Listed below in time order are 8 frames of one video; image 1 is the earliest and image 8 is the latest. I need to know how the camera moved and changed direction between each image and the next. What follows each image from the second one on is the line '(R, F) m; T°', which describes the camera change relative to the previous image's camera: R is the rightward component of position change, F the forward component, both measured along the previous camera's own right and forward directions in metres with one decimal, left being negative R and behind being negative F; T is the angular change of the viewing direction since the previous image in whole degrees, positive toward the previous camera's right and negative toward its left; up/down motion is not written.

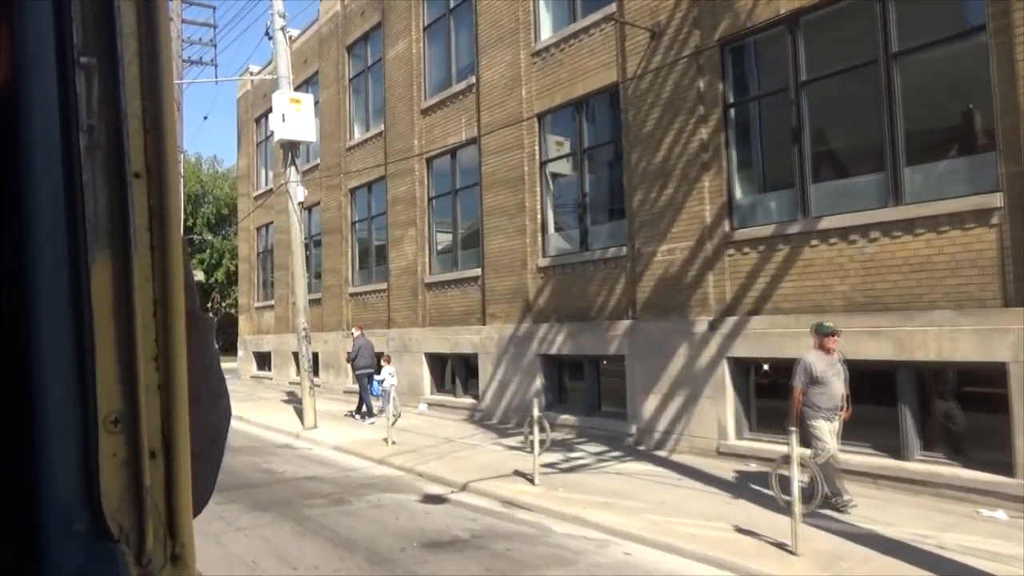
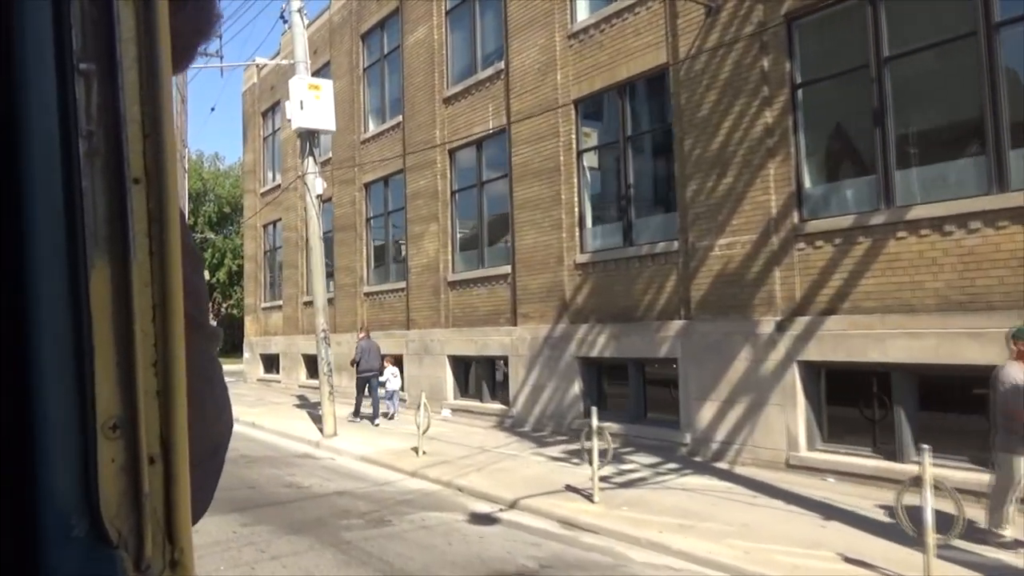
(-0.6, +1.0) m; 0°
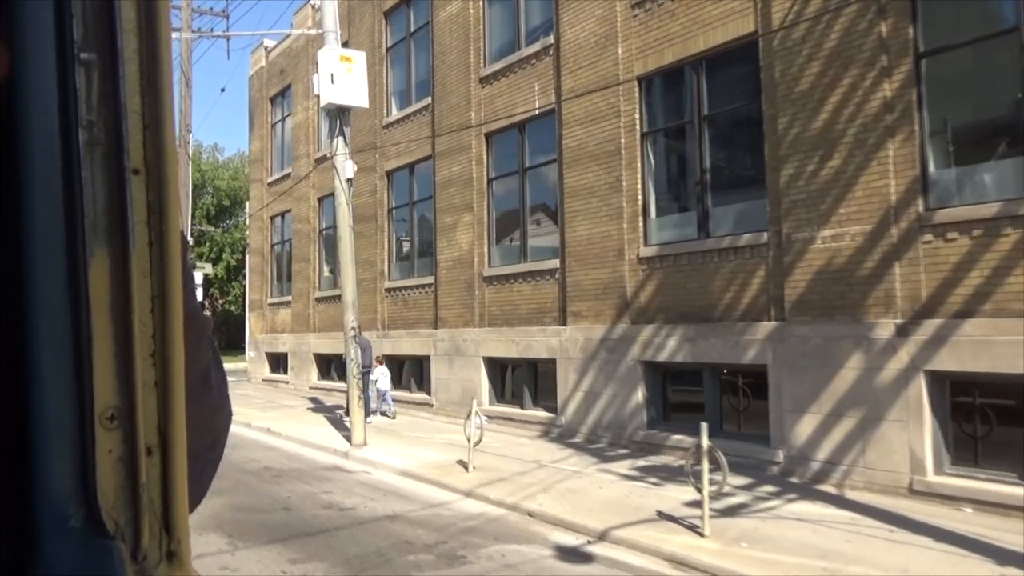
(-0.9, +1.4) m; +1°
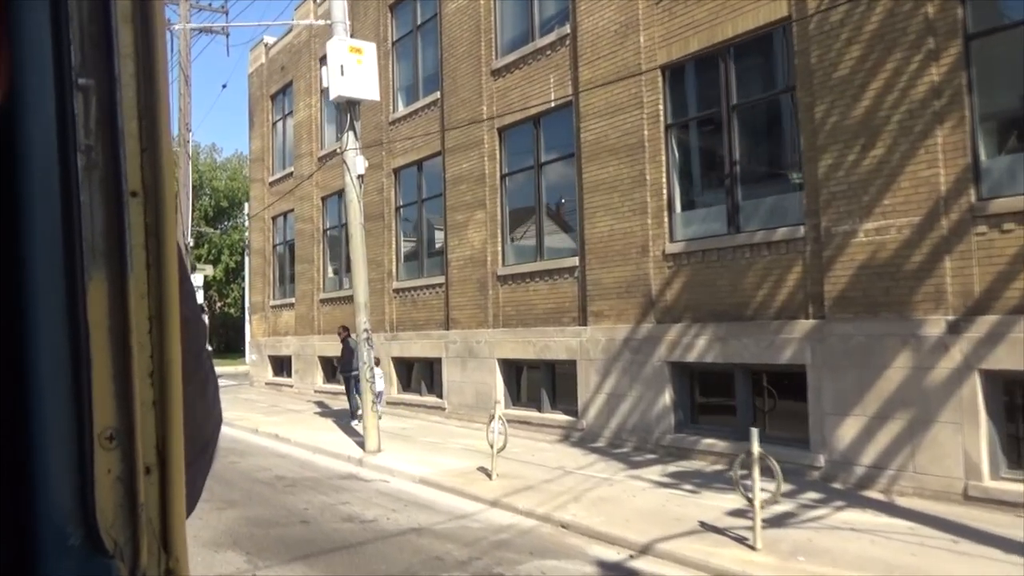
(-0.3, +0.5) m; 0°
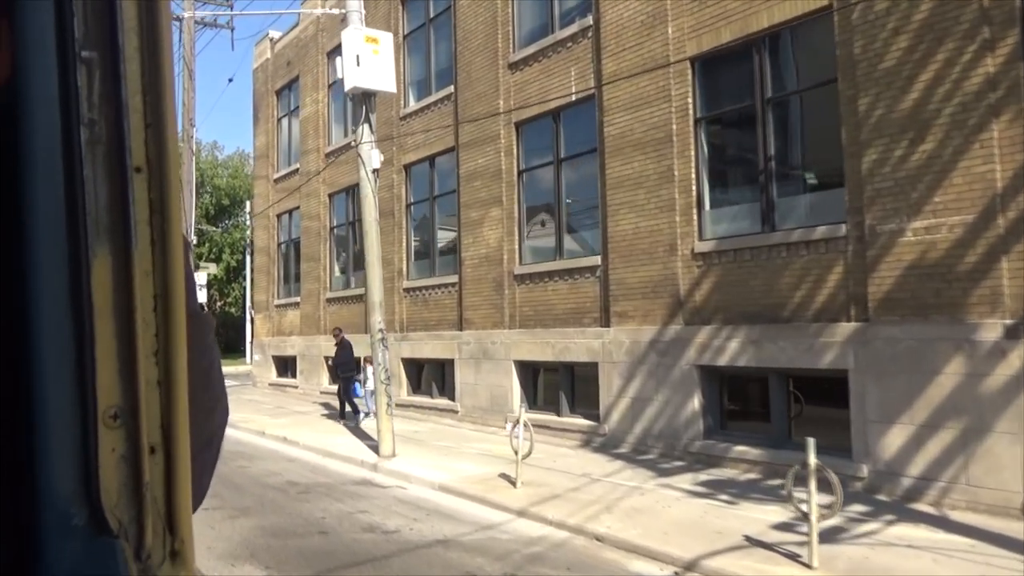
(-0.3, +0.5) m; 0°
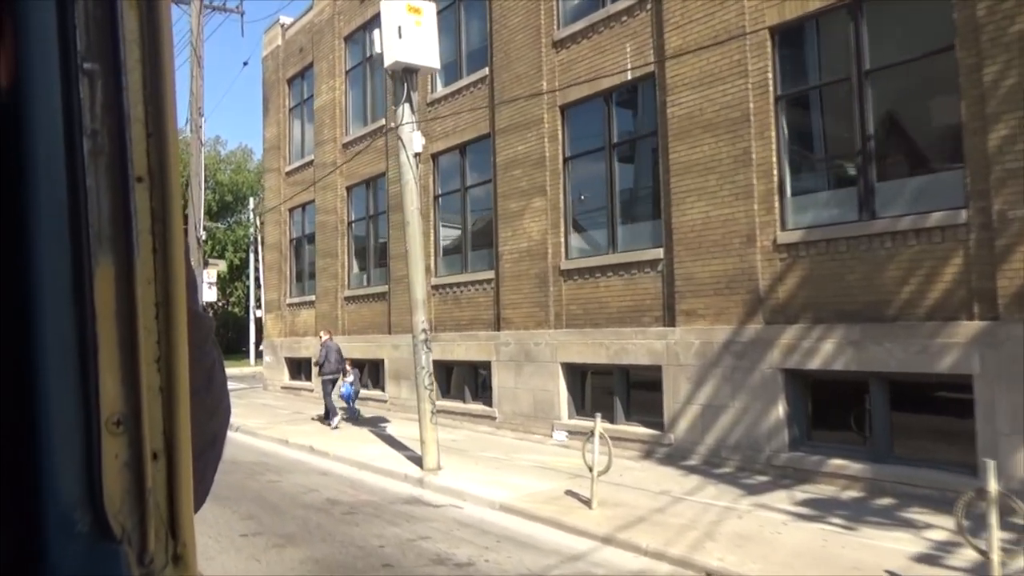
(-0.8, +1.1) m; 0°
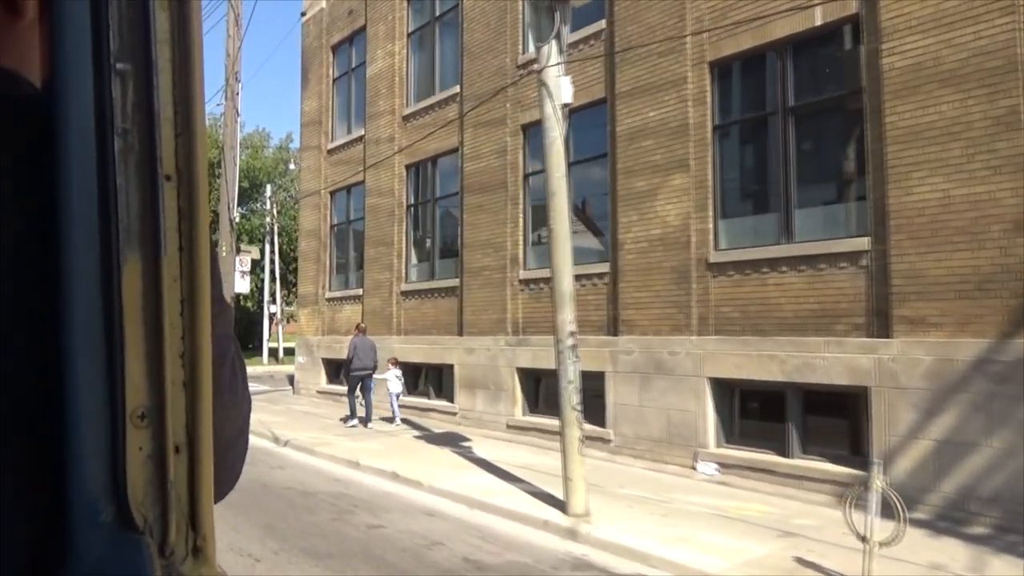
(-1.8, +2.6) m; +1°
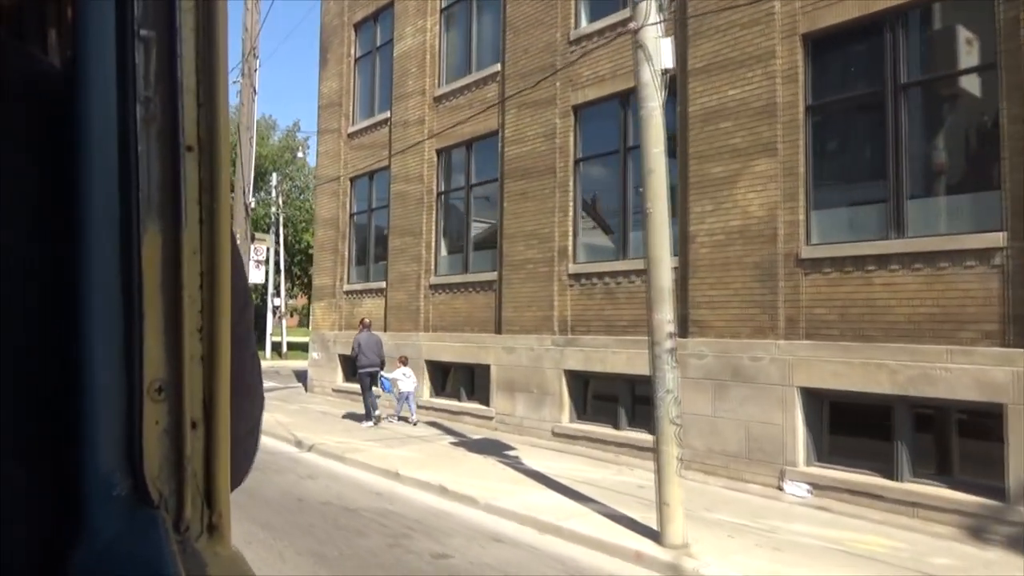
(-0.8, +1.2) m; 0°
